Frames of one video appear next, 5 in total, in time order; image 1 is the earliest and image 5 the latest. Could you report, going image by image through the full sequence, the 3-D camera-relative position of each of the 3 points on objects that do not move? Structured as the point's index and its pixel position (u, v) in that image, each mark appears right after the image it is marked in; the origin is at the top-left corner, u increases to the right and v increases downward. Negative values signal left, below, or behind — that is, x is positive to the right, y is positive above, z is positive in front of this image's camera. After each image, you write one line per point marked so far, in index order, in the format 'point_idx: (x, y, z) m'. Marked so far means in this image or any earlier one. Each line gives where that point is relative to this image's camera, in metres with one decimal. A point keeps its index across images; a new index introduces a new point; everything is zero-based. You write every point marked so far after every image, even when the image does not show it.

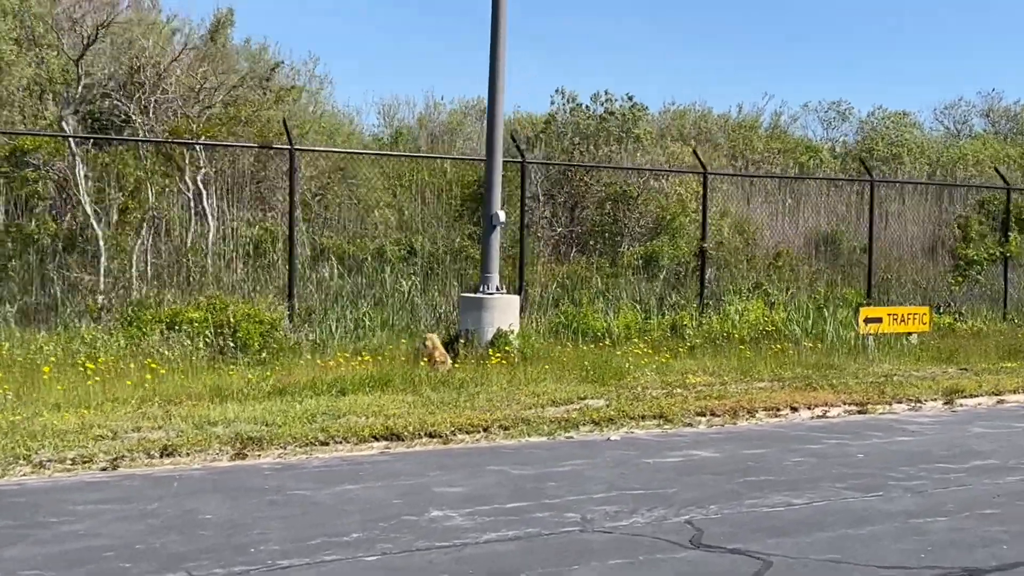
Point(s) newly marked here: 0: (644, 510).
0: (+0.6, -1.0, +6.8) m
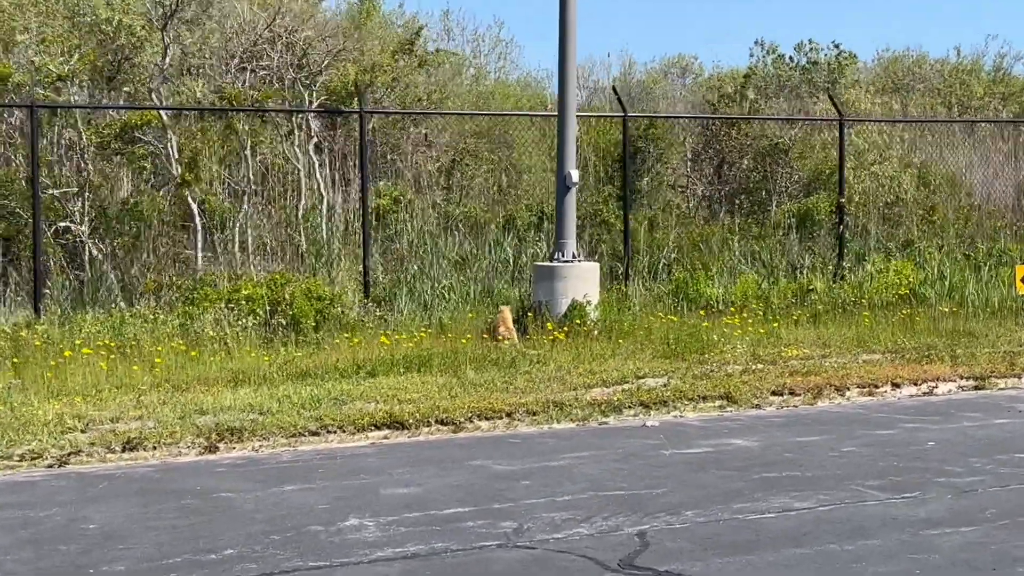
0: (+0.4, -0.9, +5.8) m
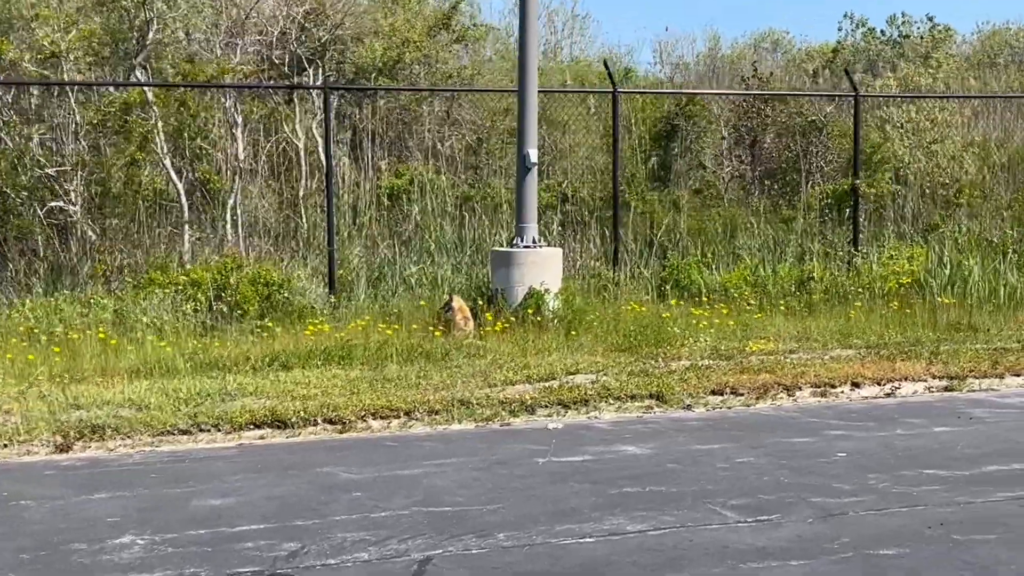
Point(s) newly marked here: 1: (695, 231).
0: (-0.4, -0.9, +5.2) m
1: (+1.7, +0.6, +14.3) m
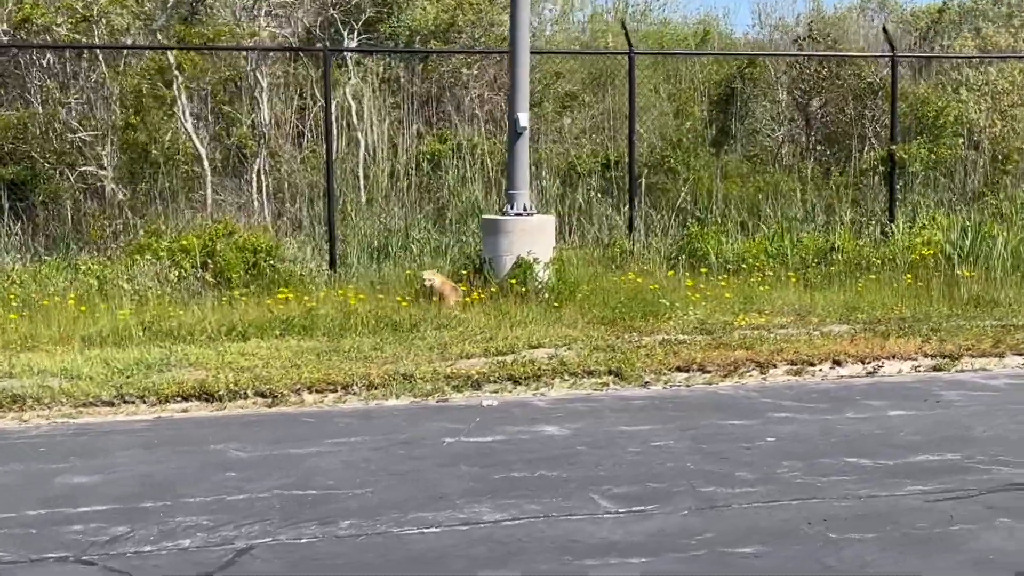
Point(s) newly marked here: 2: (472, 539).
0: (-0.9, -0.8, +4.9) m
1: (+2.0, +0.8, +13.8) m
2: (-0.1, -0.8, +4.8) m
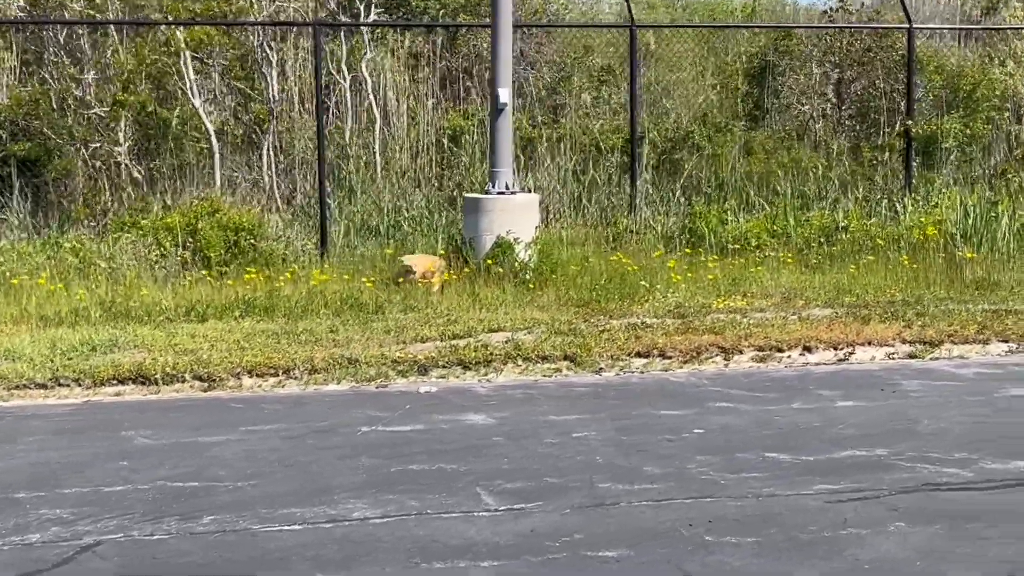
0: (-1.3, -0.7, +4.8) m
1: (+2.1, +1.0, +13.5) m
2: (-0.5, -0.8, +4.6) m
